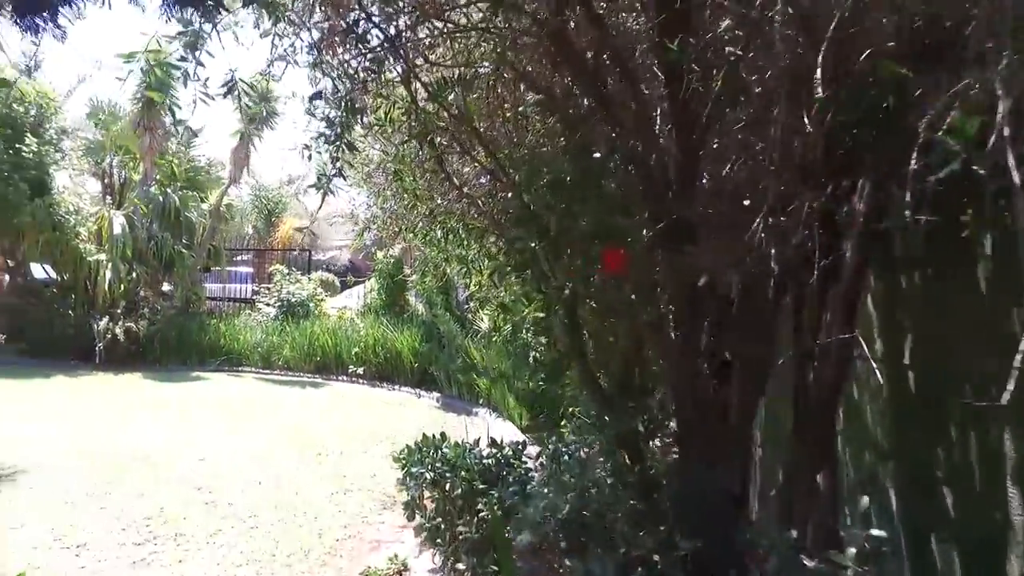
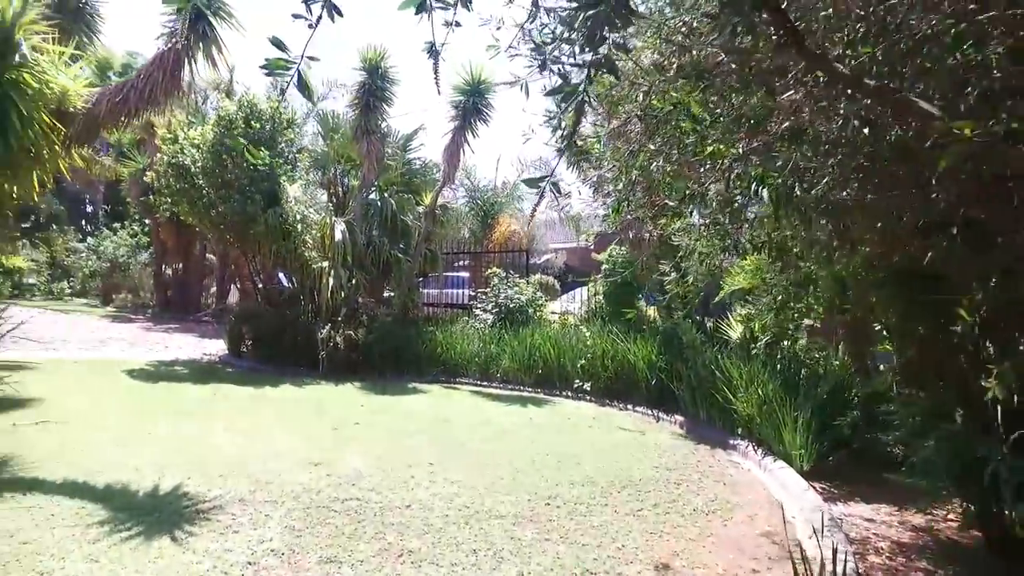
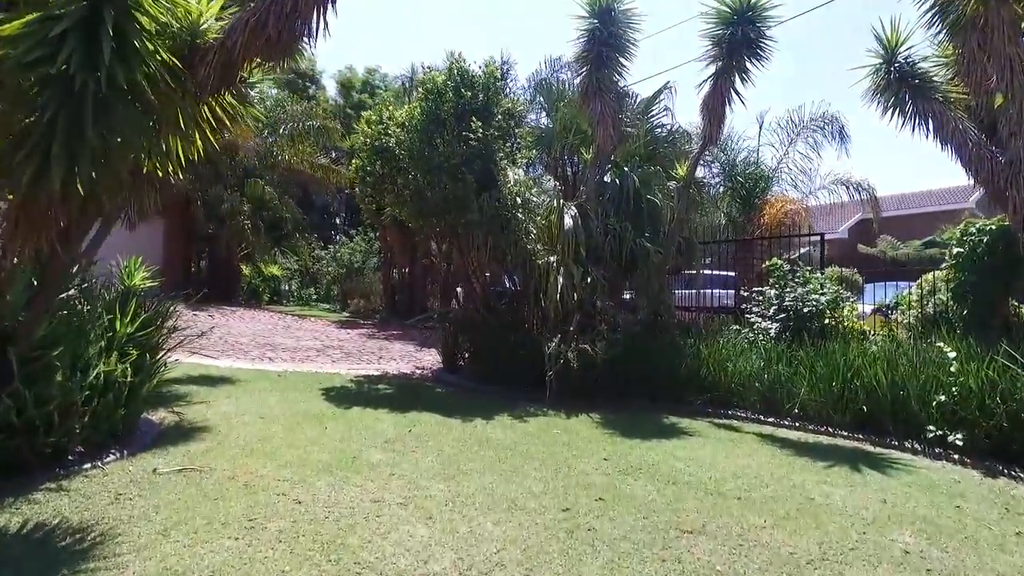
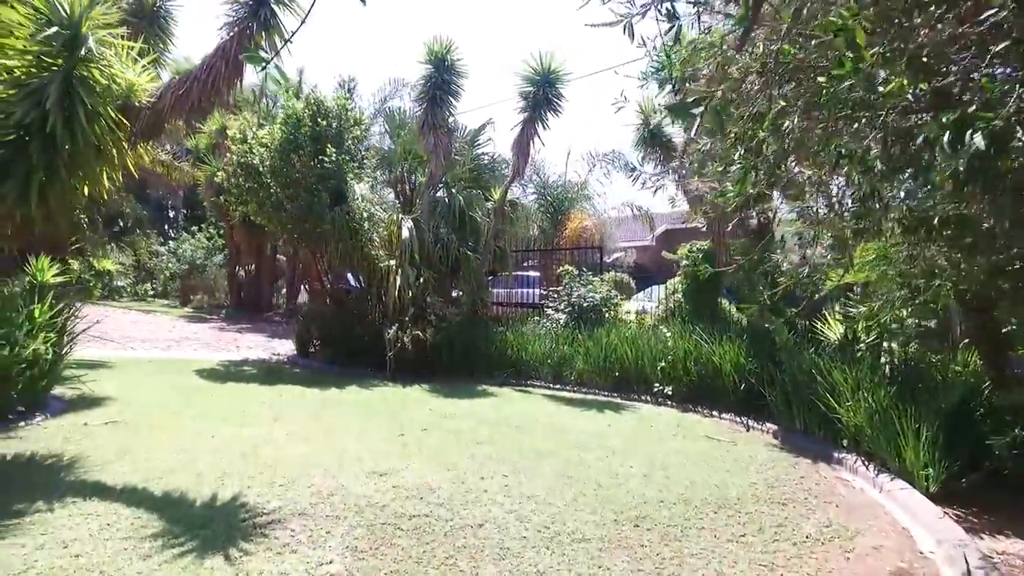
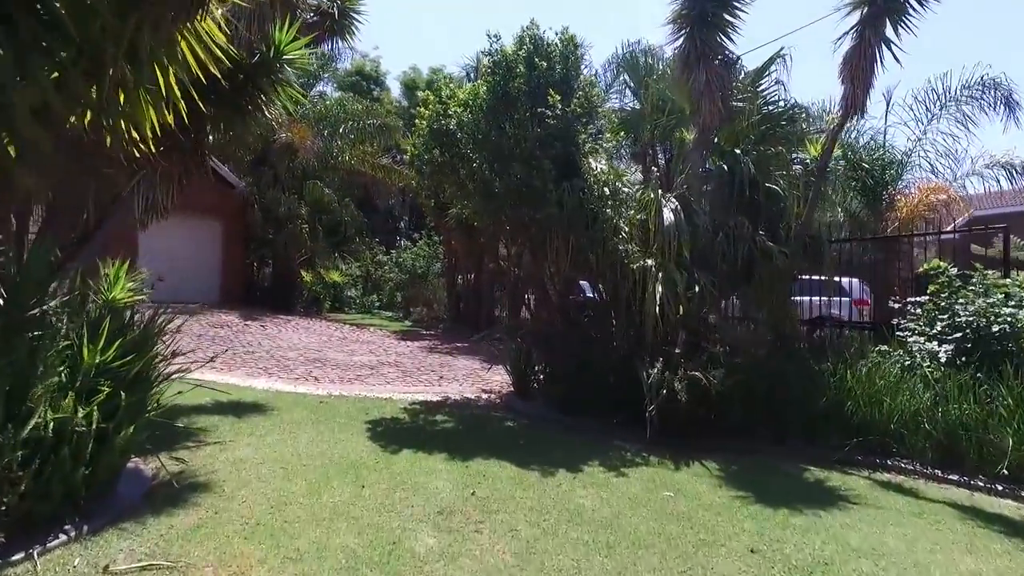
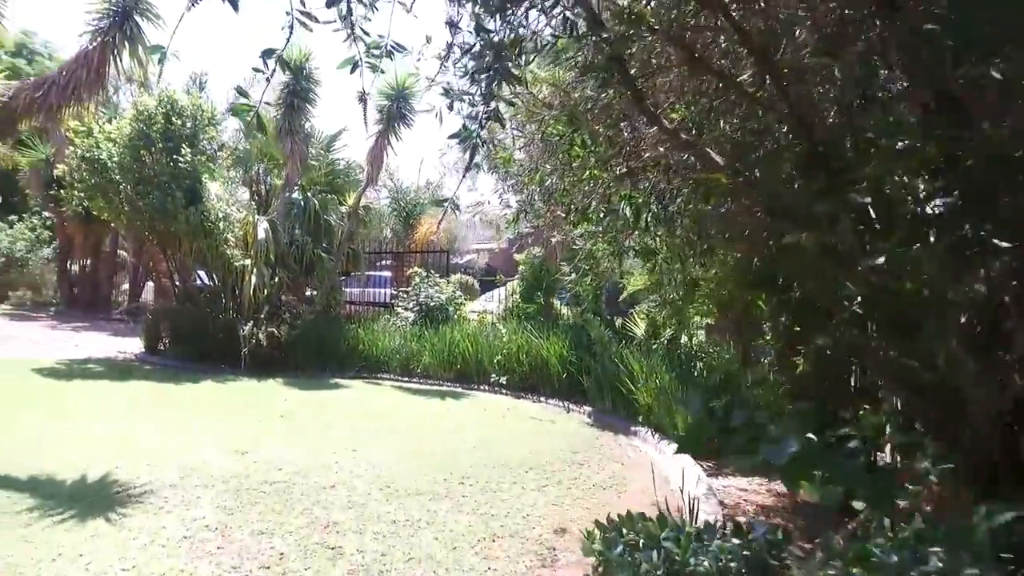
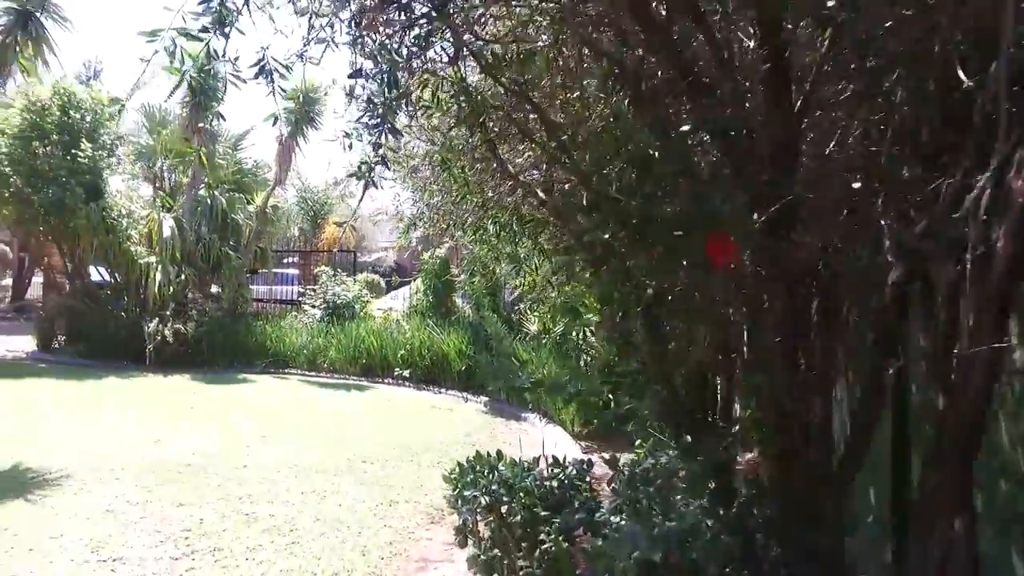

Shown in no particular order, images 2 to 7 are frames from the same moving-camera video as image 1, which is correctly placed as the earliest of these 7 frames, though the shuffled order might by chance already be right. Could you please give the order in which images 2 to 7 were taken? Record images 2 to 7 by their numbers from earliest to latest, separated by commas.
7, 6, 2, 4, 3, 5
